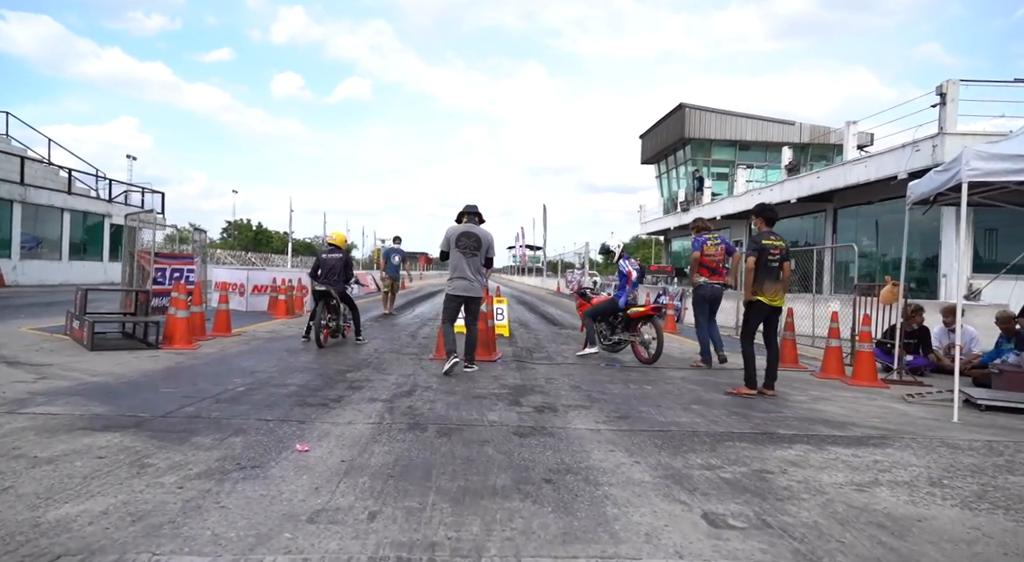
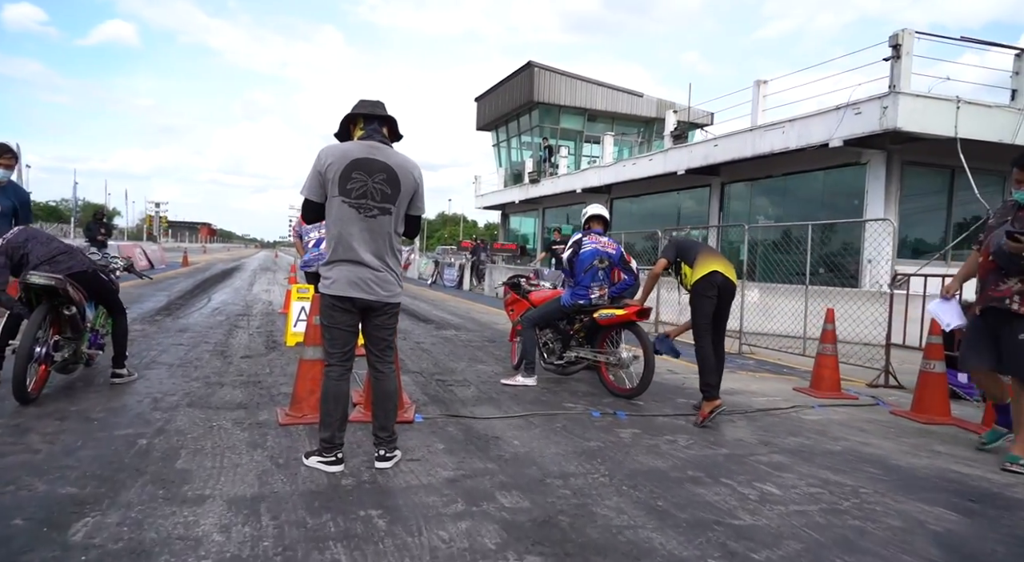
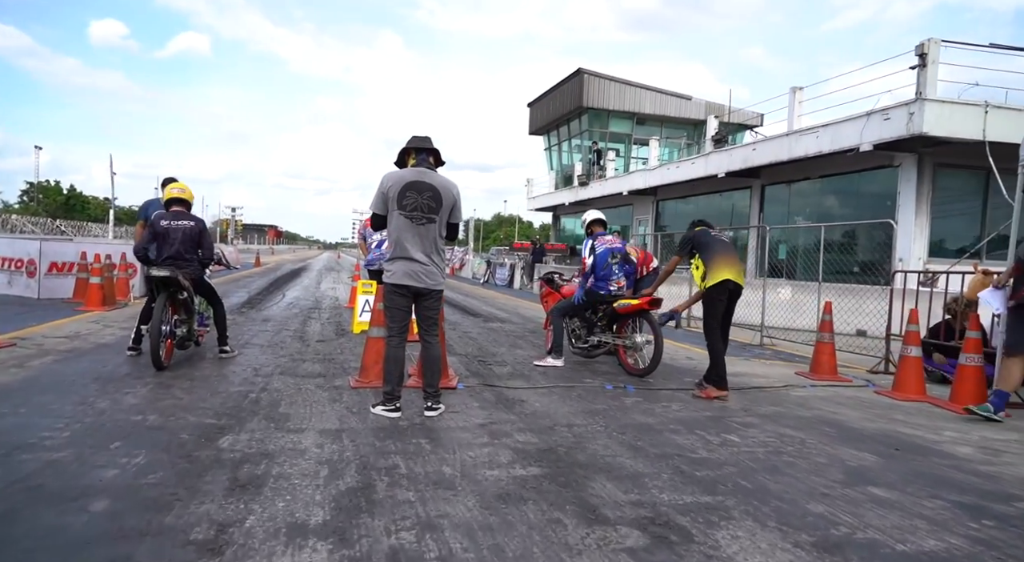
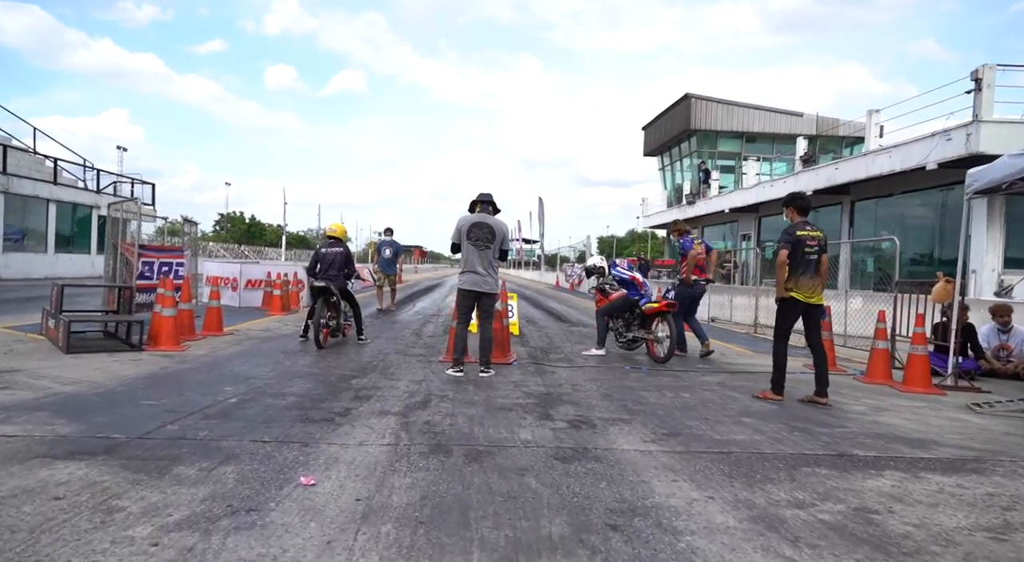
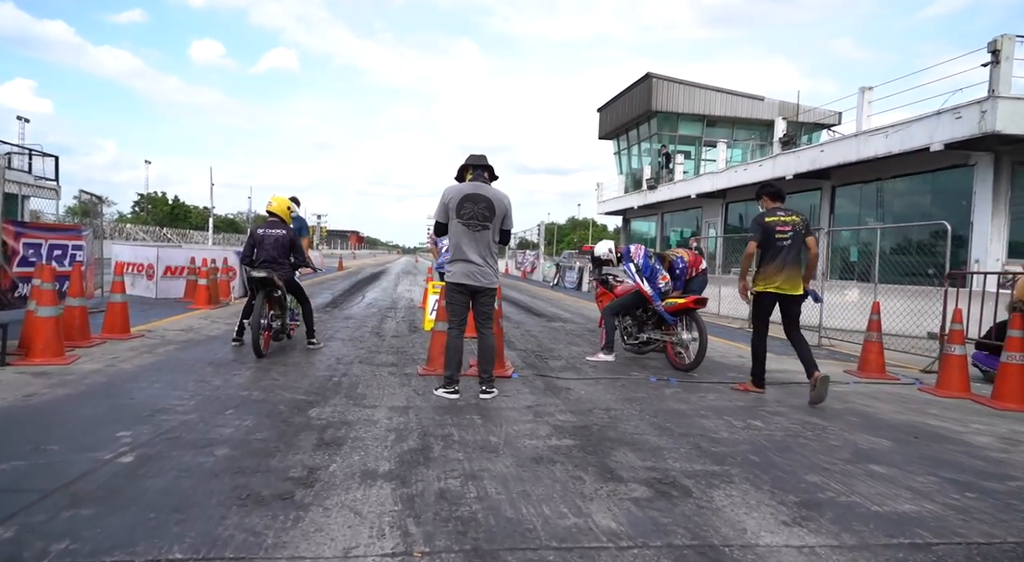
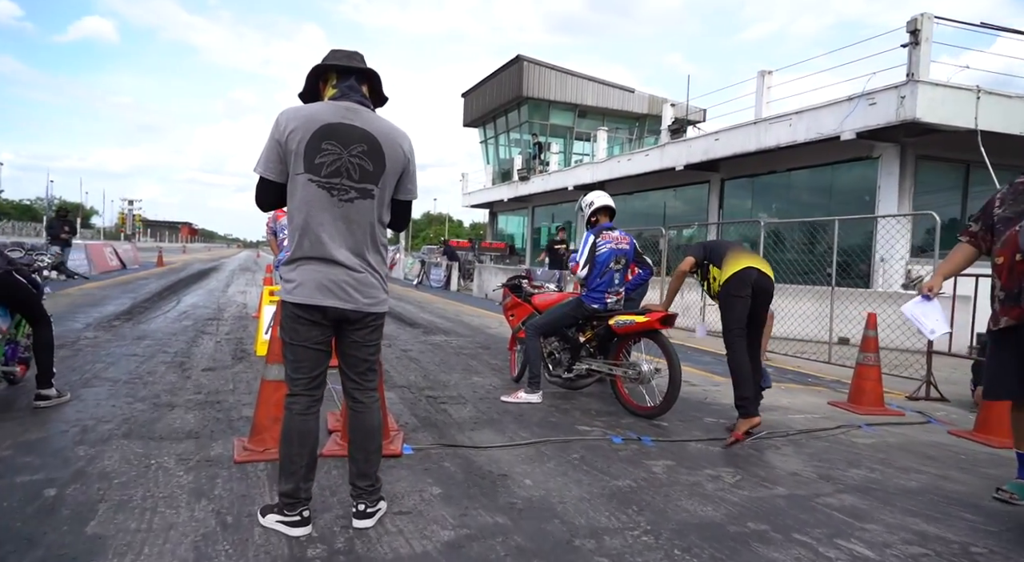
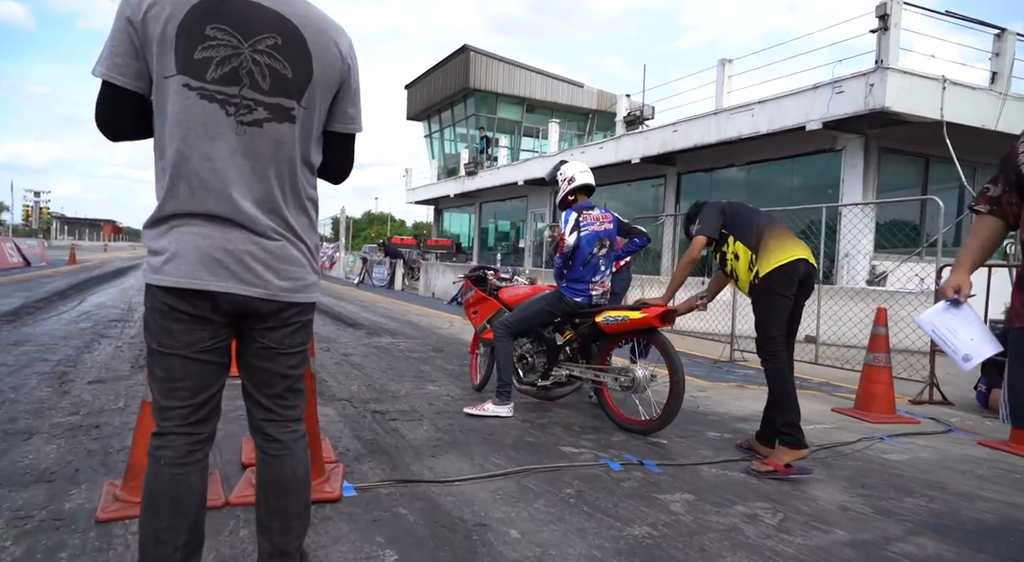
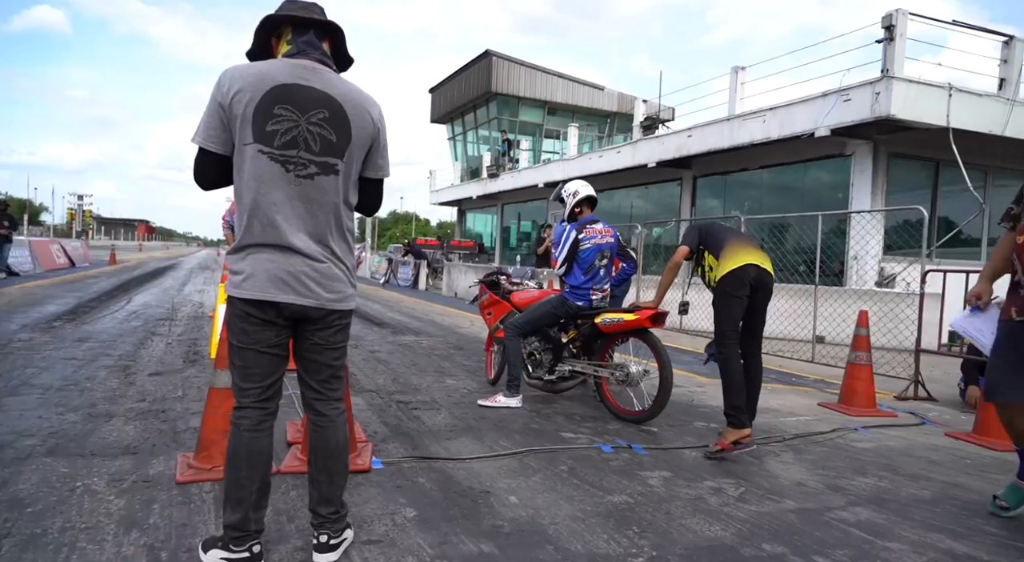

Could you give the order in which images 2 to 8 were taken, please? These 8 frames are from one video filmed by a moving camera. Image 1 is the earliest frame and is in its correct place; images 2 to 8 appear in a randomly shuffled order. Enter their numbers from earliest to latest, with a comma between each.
4, 5, 3, 2, 6, 8, 7
